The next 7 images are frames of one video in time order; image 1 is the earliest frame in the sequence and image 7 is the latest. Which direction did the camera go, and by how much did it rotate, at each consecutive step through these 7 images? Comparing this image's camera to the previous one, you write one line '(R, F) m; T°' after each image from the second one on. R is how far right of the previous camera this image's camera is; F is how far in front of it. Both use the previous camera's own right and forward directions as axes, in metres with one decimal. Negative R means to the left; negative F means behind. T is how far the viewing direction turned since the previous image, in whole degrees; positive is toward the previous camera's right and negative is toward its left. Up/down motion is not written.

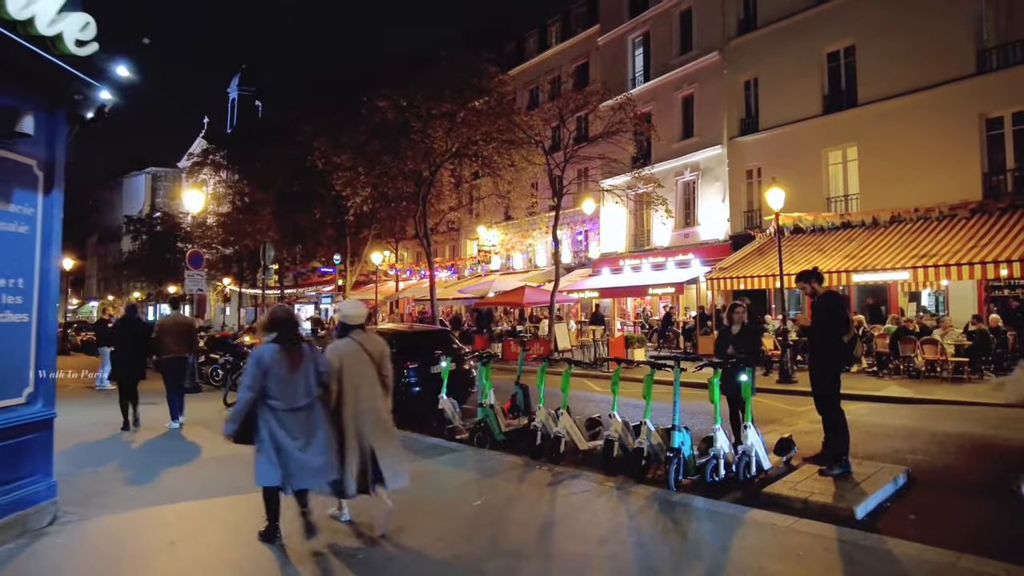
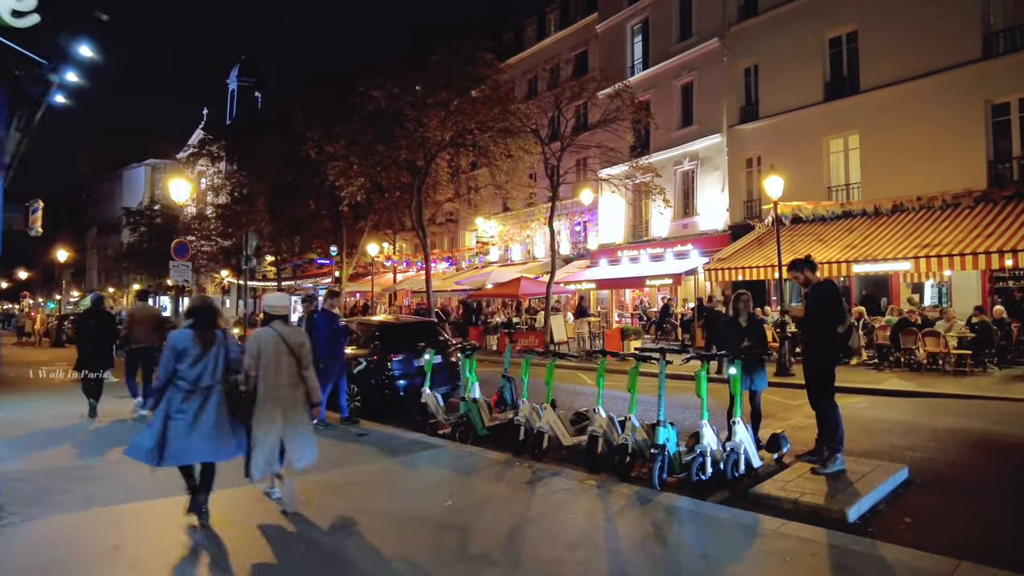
(+0.3, +0.4) m; 0°
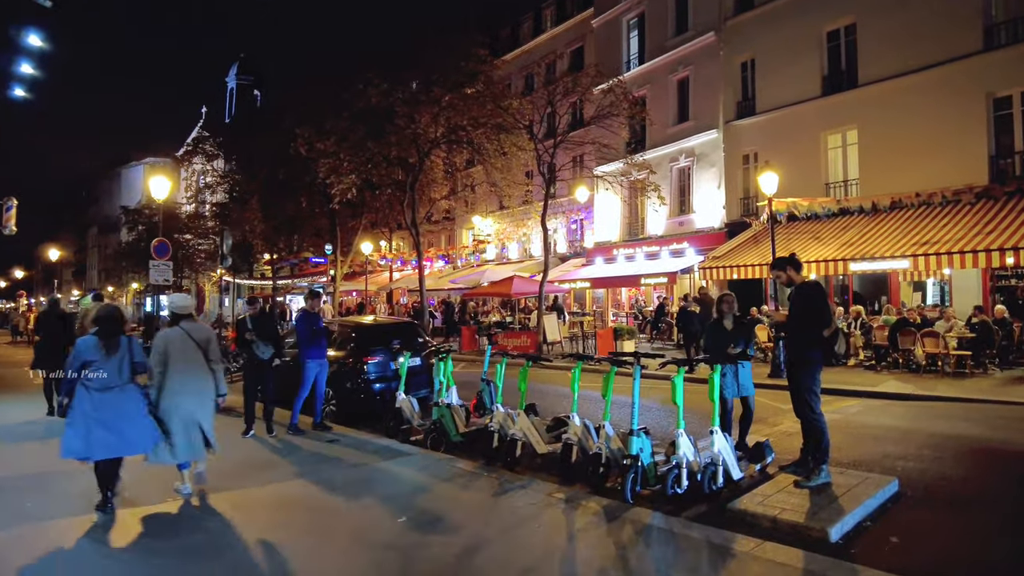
(+0.4, +0.4) m; 0°
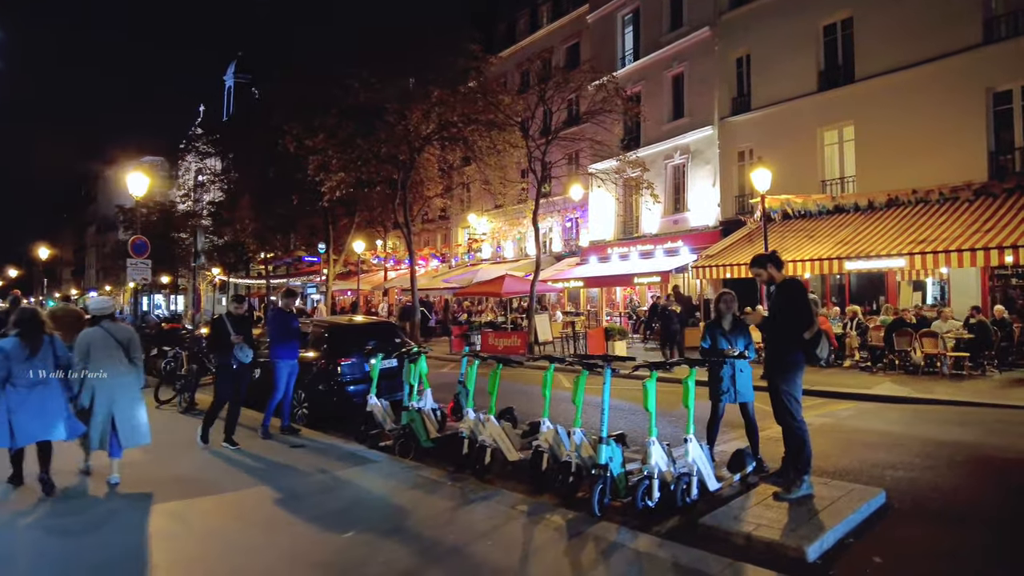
(+0.4, +0.4) m; 0°
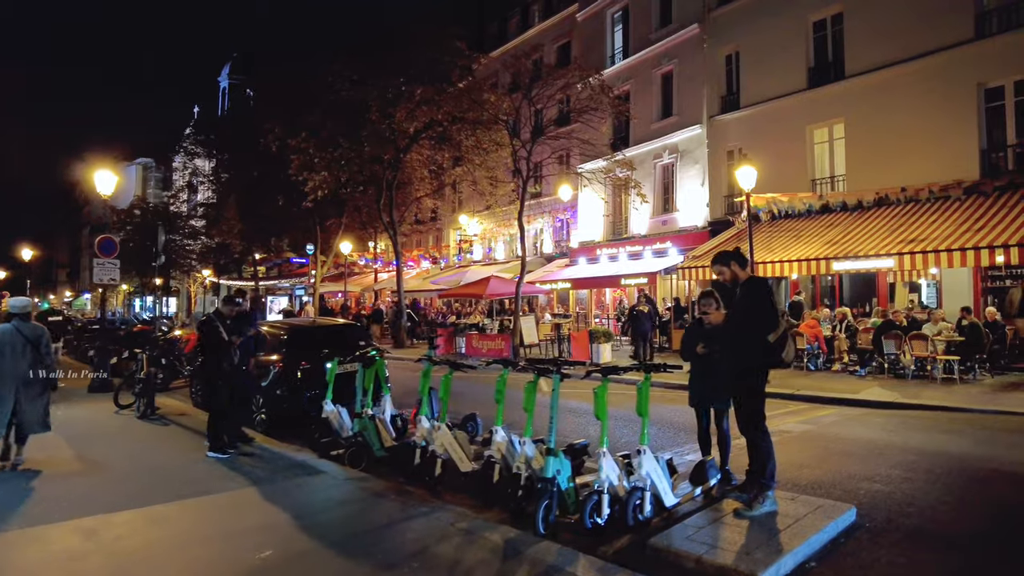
(+0.5, +0.4) m; 0°
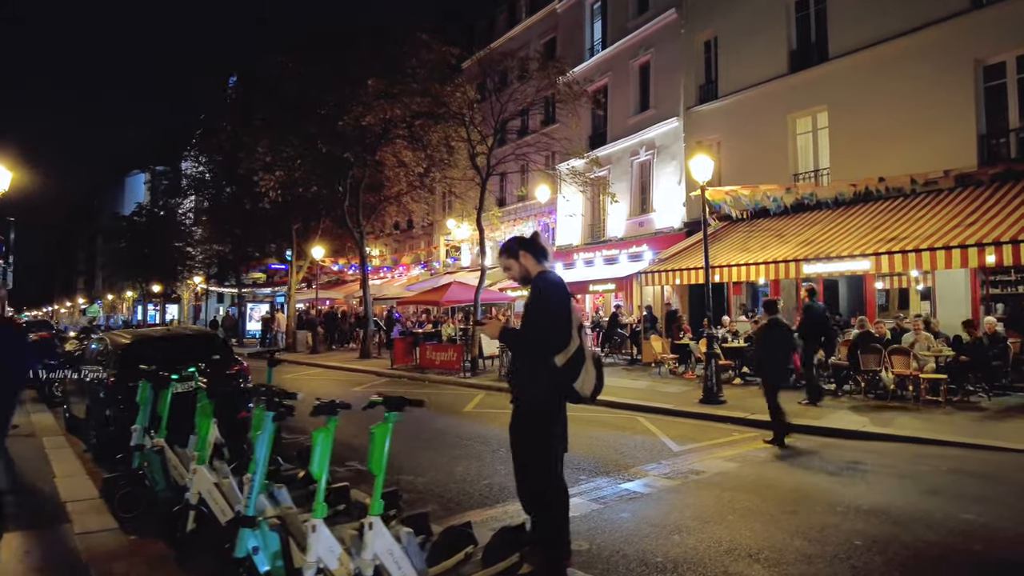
(+2.0, +1.7) m; -2°
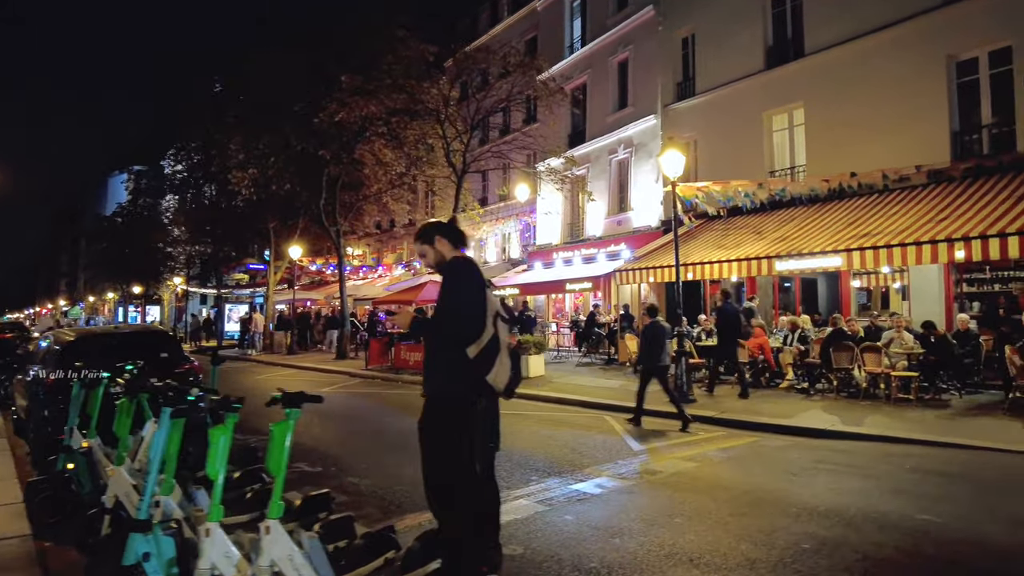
(+0.4, +0.3) m; +1°
